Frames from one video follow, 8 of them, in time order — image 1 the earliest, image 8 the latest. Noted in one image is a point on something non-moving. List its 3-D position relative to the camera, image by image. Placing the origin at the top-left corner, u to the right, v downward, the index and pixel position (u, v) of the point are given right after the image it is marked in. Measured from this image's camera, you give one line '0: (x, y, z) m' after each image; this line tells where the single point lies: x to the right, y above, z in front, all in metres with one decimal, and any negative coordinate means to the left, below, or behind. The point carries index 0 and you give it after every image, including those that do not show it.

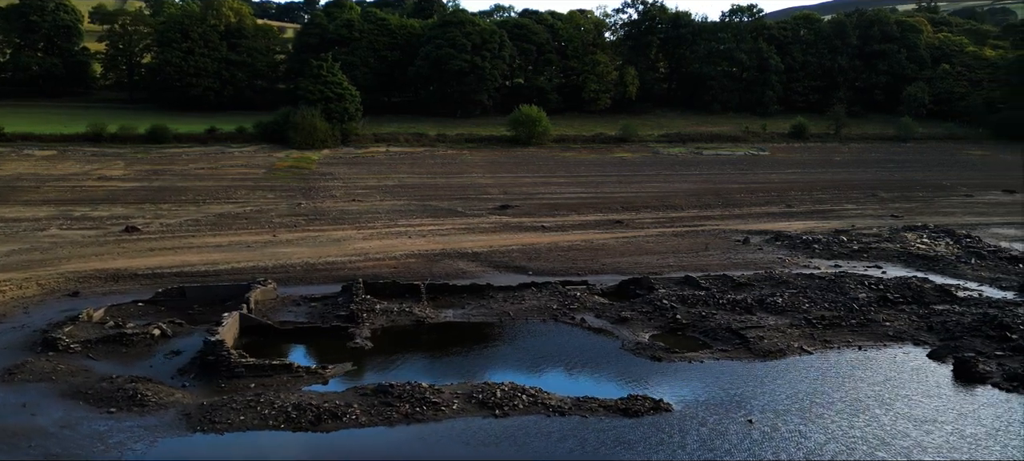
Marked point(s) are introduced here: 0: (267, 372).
0: (-2.9, -1.7, +8.7) m
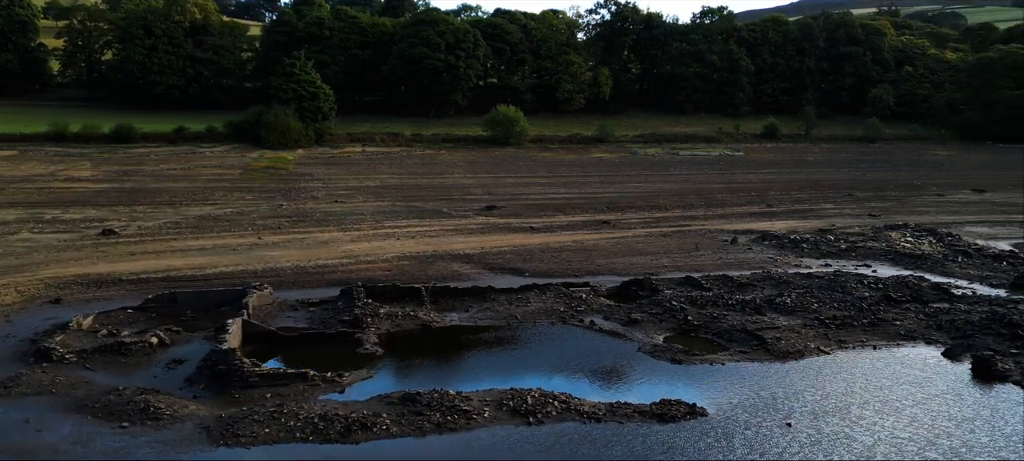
0: (-2.6, -1.7, +8.3) m
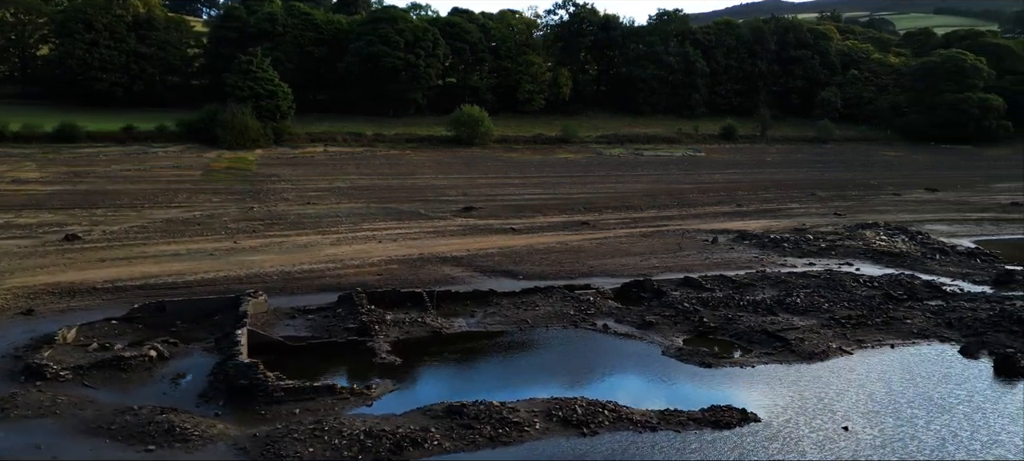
0: (-2.2, -1.8, +7.9) m
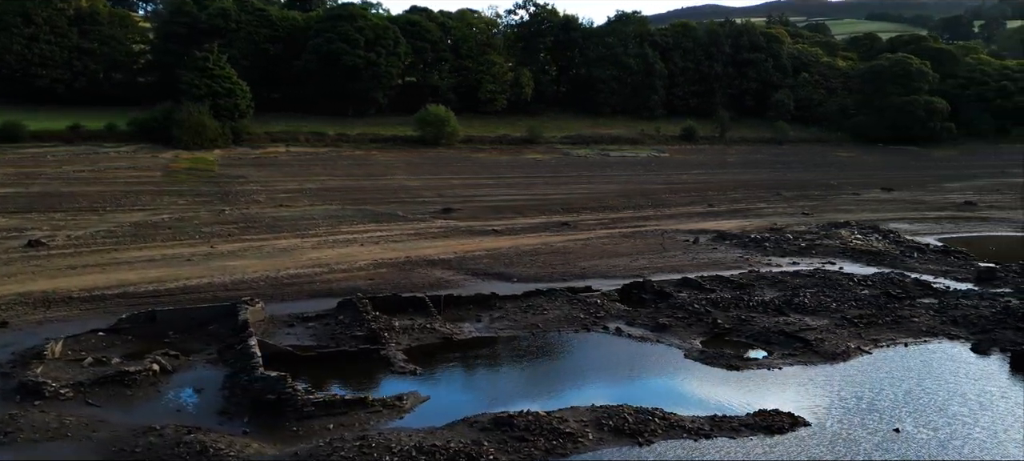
0: (-1.8, -1.8, +7.5) m
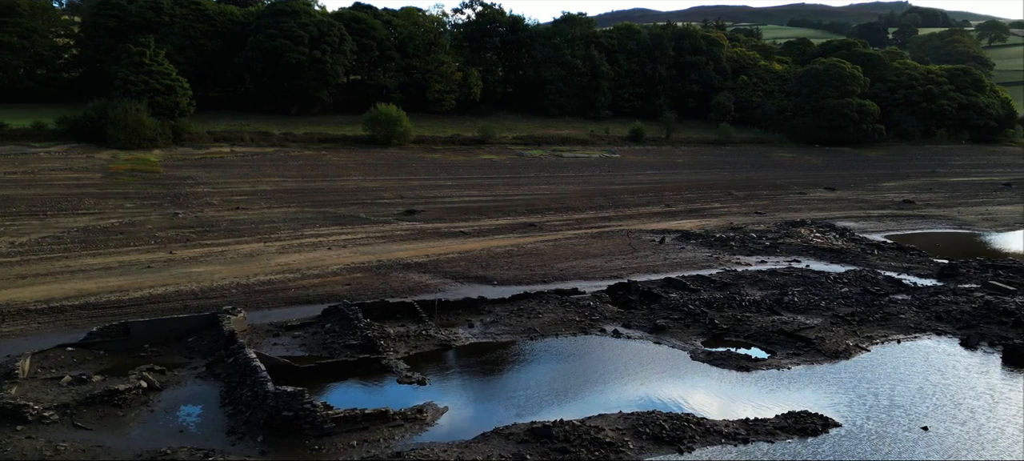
0: (-1.5, -1.9, +7.1) m
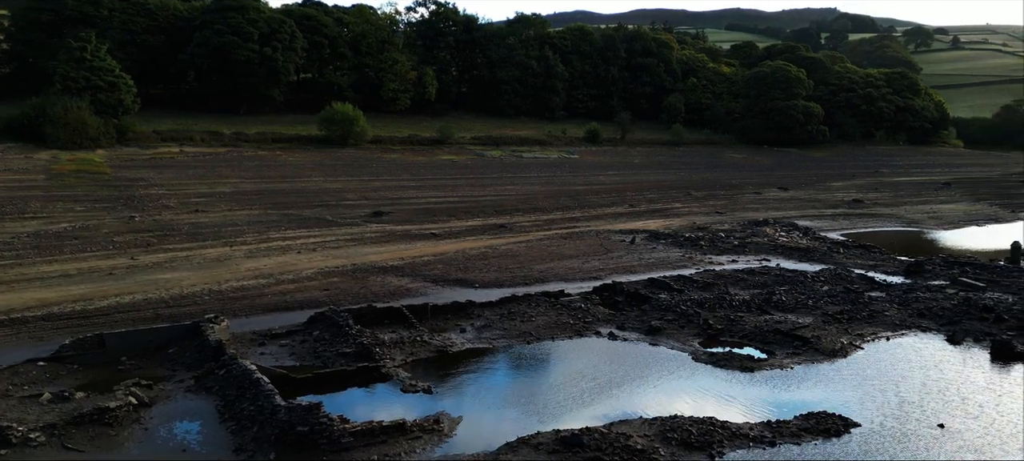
0: (-1.2, -1.9, +6.8) m
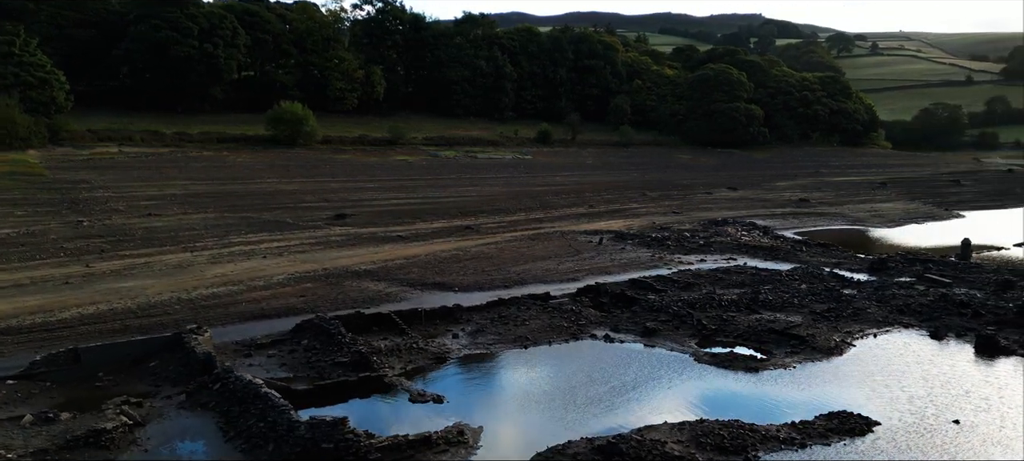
0: (-0.9, -2.0, +6.4) m
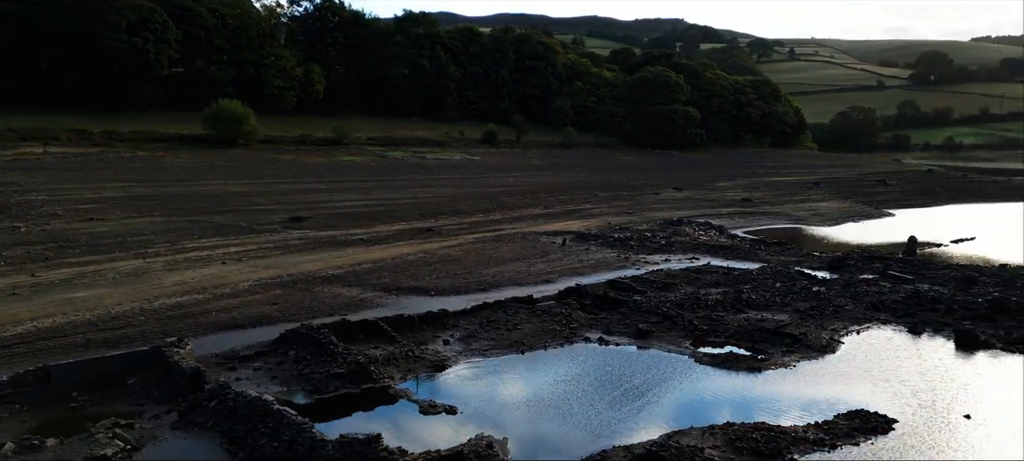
0: (-0.6, -2.0, +6.1) m
